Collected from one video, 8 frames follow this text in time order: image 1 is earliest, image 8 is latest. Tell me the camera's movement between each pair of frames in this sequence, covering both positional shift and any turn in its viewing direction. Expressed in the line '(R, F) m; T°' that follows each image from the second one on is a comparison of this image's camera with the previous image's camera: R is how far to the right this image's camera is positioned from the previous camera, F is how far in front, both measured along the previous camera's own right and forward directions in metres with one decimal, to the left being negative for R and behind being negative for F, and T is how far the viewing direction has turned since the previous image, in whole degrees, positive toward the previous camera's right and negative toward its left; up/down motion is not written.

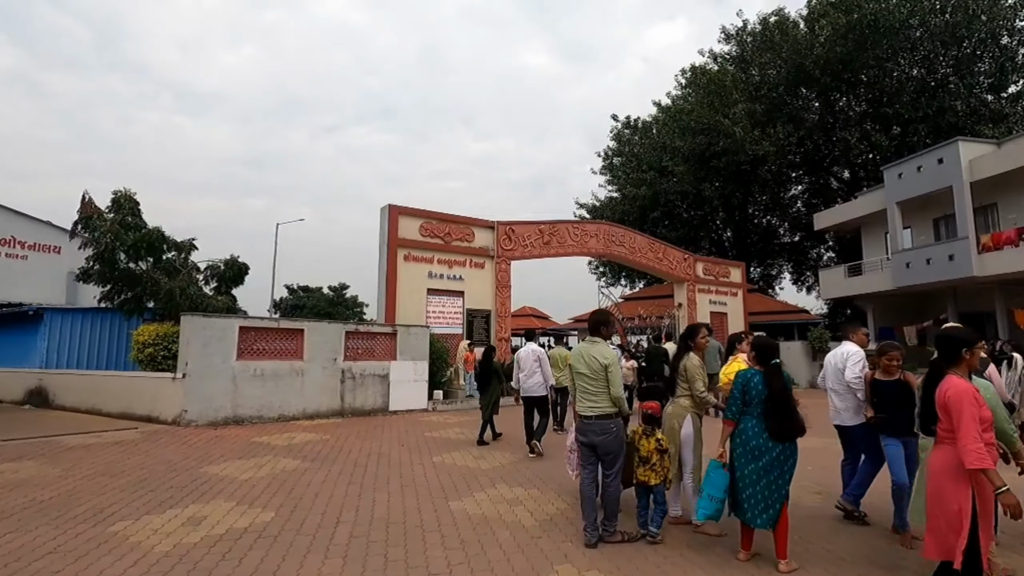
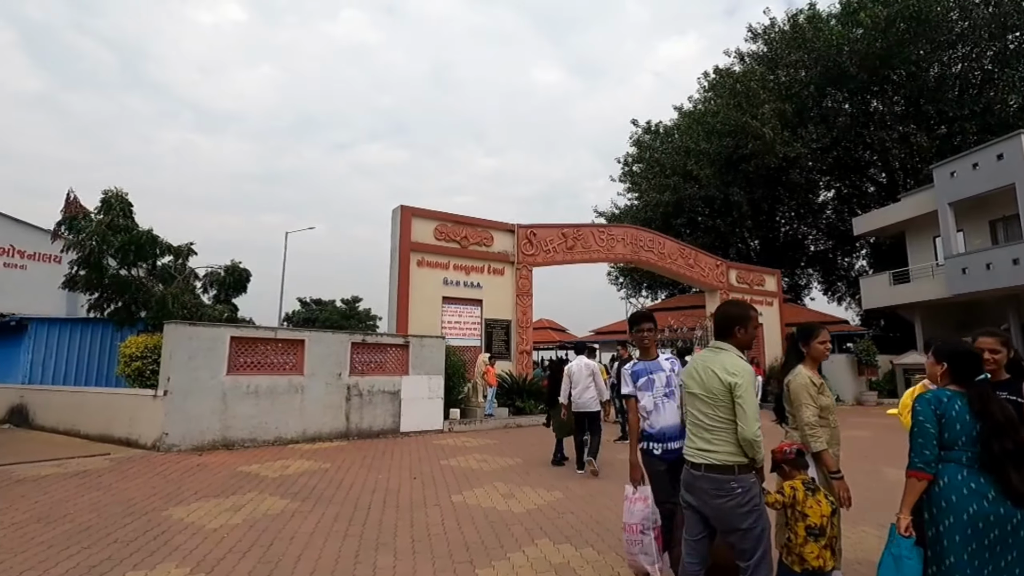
(-0.2, +1.3) m; -1°
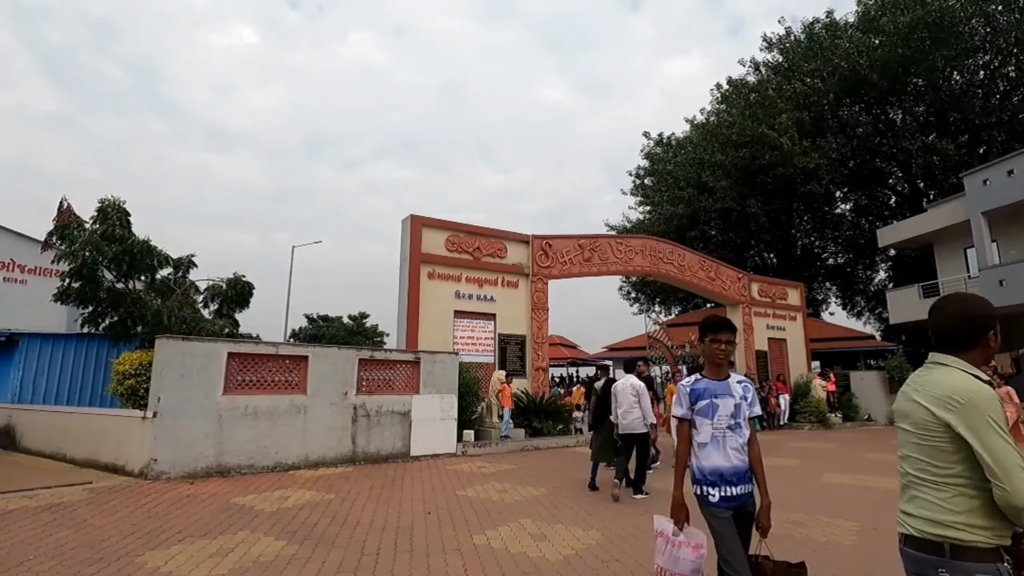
(-0.2, +0.7) m; -1°
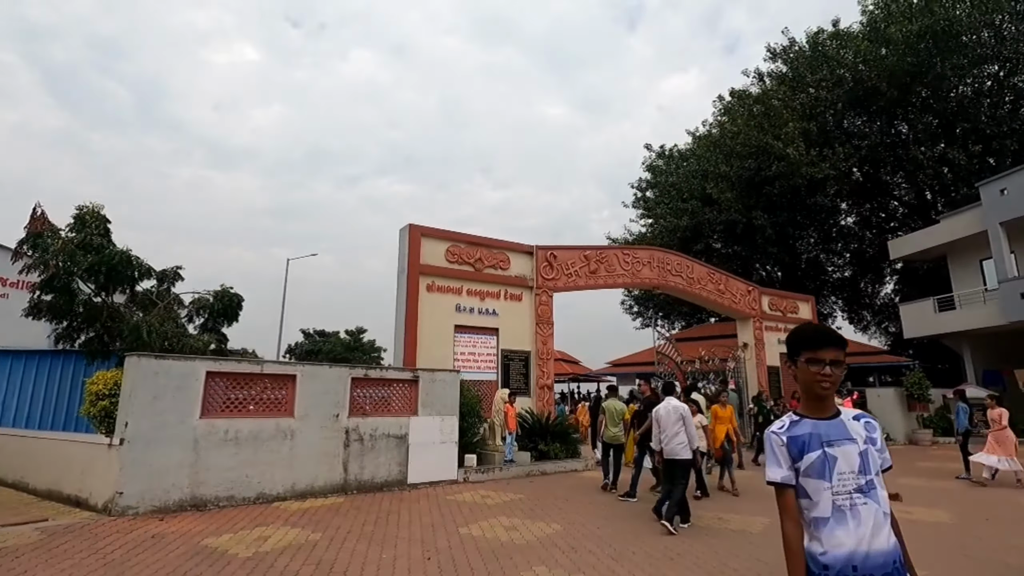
(-0.1, +0.7) m; 0°
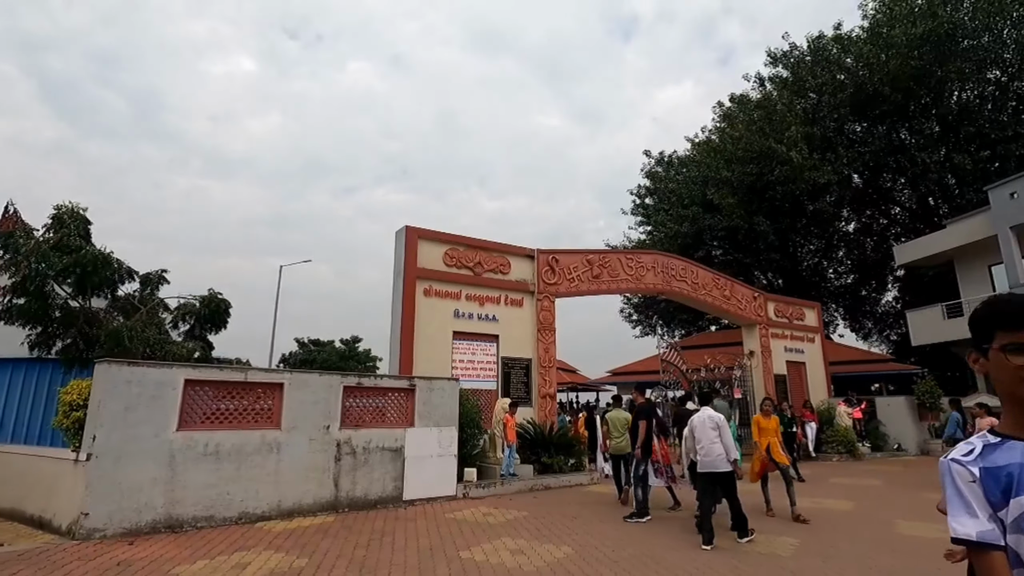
(-0.1, +0.5) m; 0°
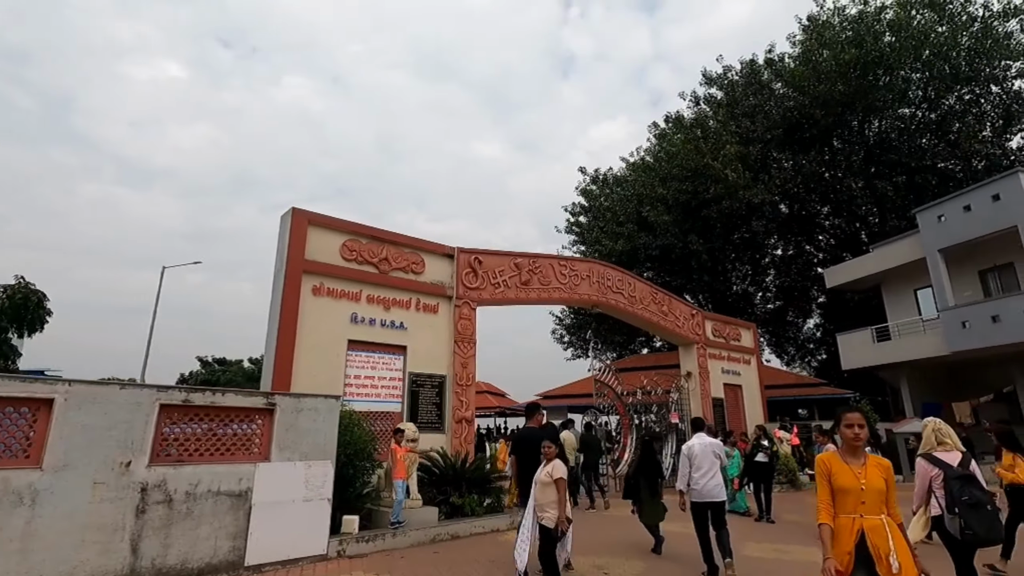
(+0.4, +1.9) m; +7°
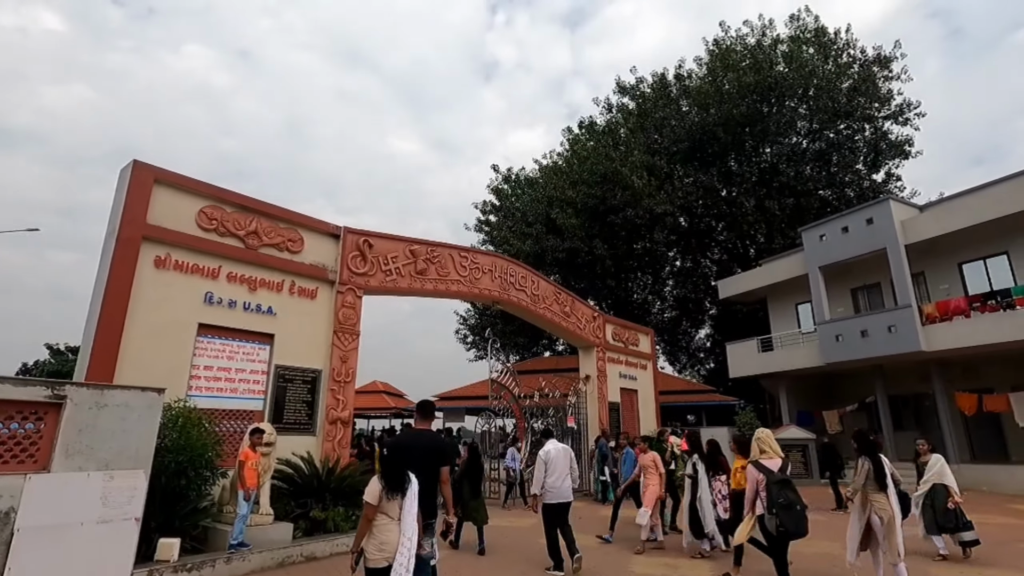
(+0.3, +0.9) m; +10°
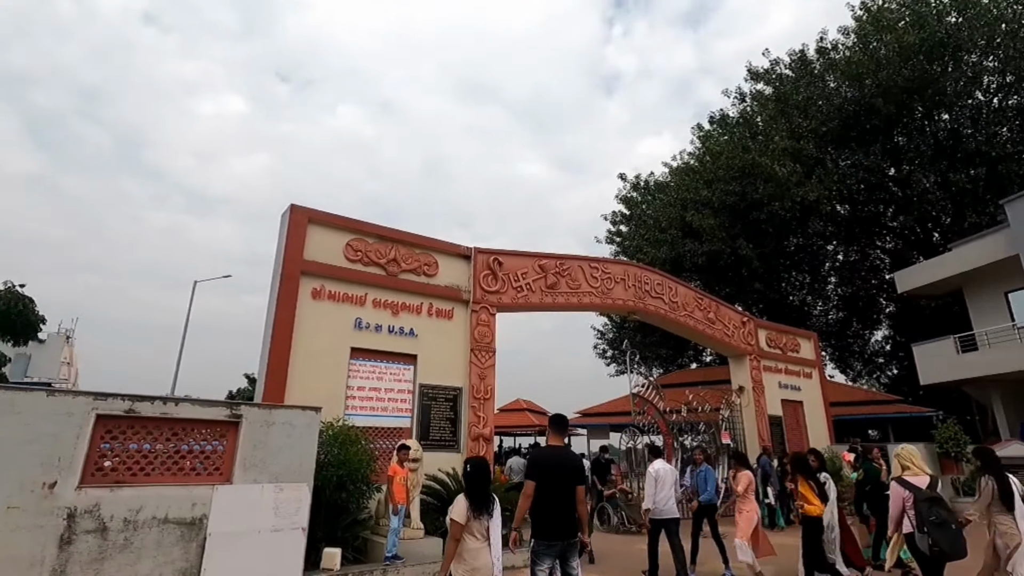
(+0.1, +0.3) m; -14°
